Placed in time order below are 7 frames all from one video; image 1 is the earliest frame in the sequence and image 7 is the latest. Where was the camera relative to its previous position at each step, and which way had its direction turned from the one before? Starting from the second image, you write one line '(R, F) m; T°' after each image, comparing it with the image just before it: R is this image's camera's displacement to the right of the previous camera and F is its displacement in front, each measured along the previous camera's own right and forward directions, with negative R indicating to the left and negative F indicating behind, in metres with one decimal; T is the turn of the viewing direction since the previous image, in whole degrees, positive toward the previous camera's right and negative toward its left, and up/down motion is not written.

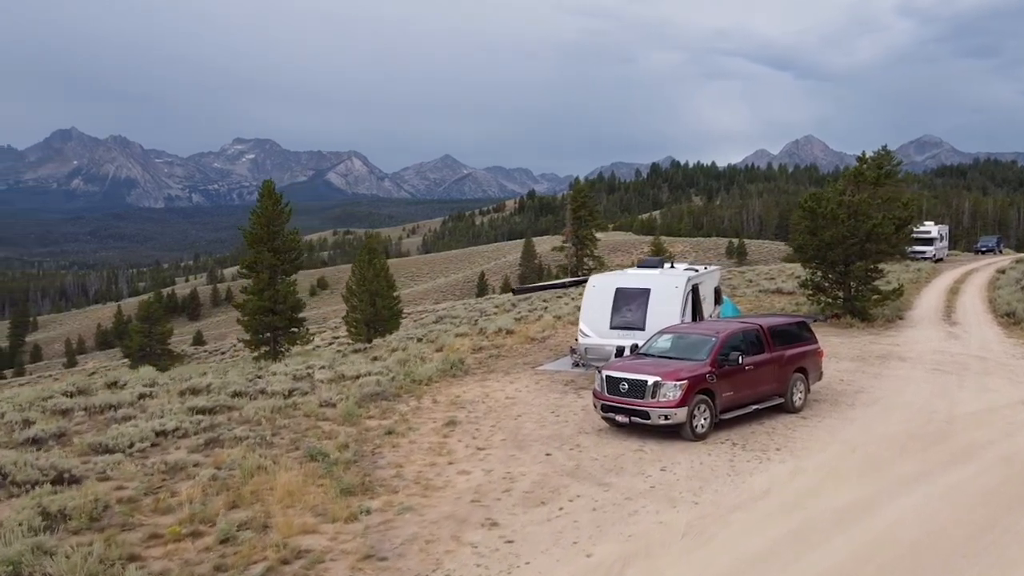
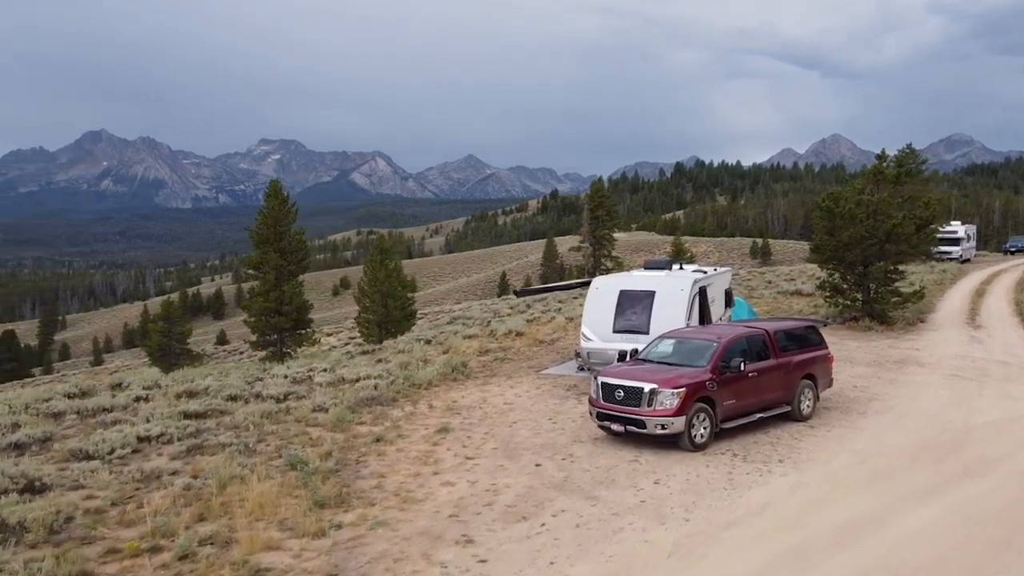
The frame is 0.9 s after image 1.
(+0.4, +0.3) m; -2°
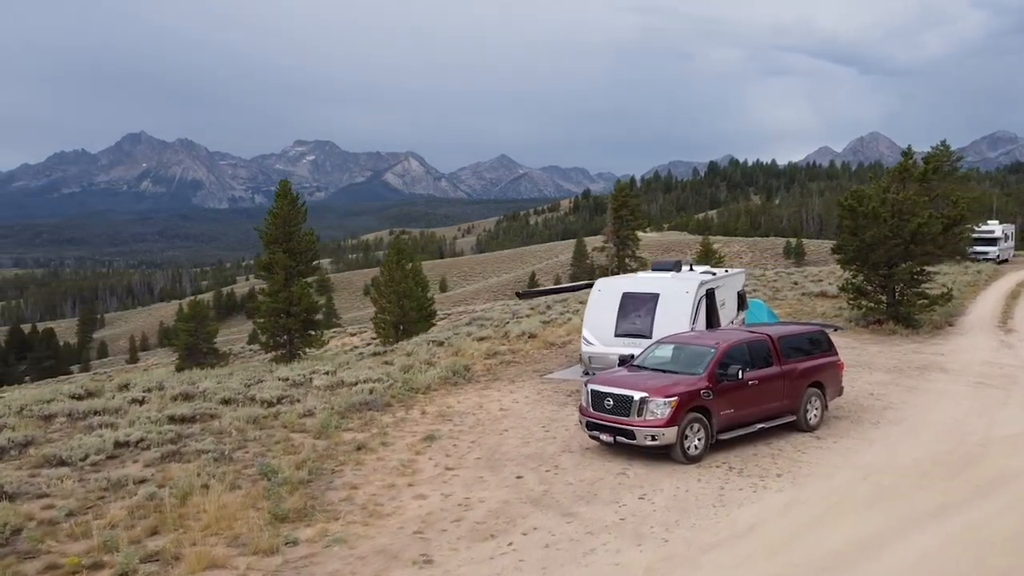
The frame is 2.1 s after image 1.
(+0.5, +0.4) m; -2°
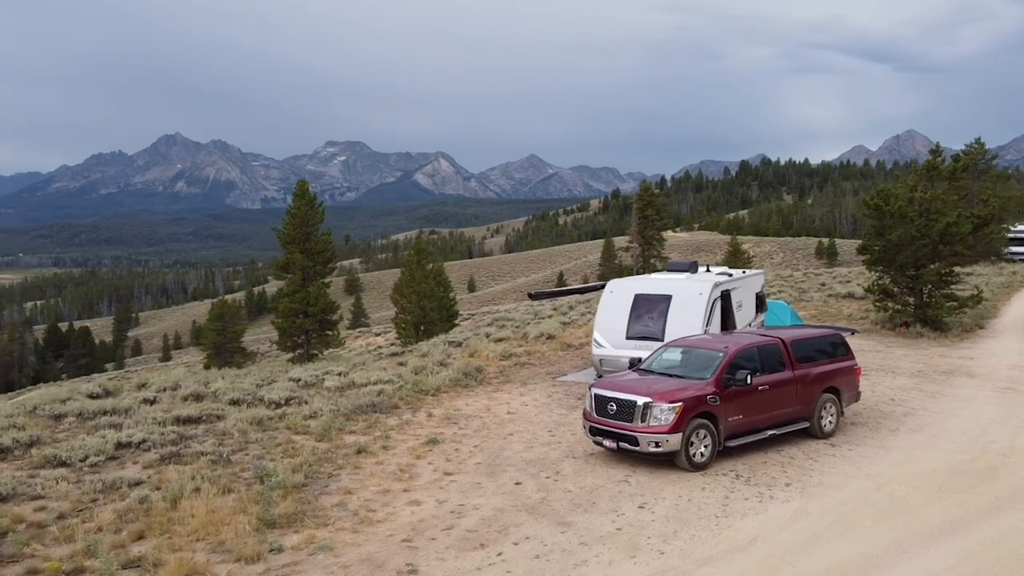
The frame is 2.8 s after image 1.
(+0.3, +0.2) m; -2°
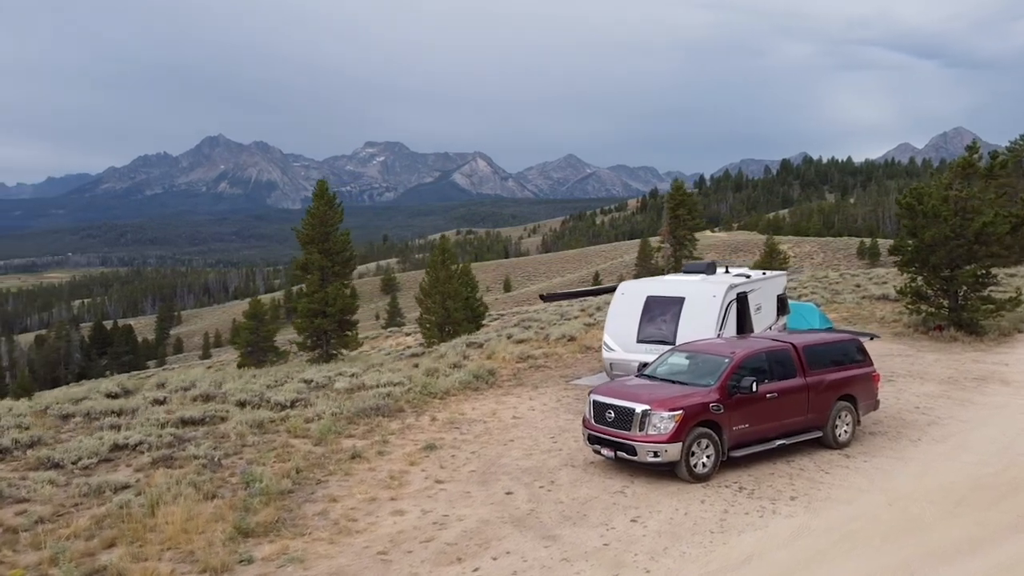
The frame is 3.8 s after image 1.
(+0.4, +0.3) m; -3°
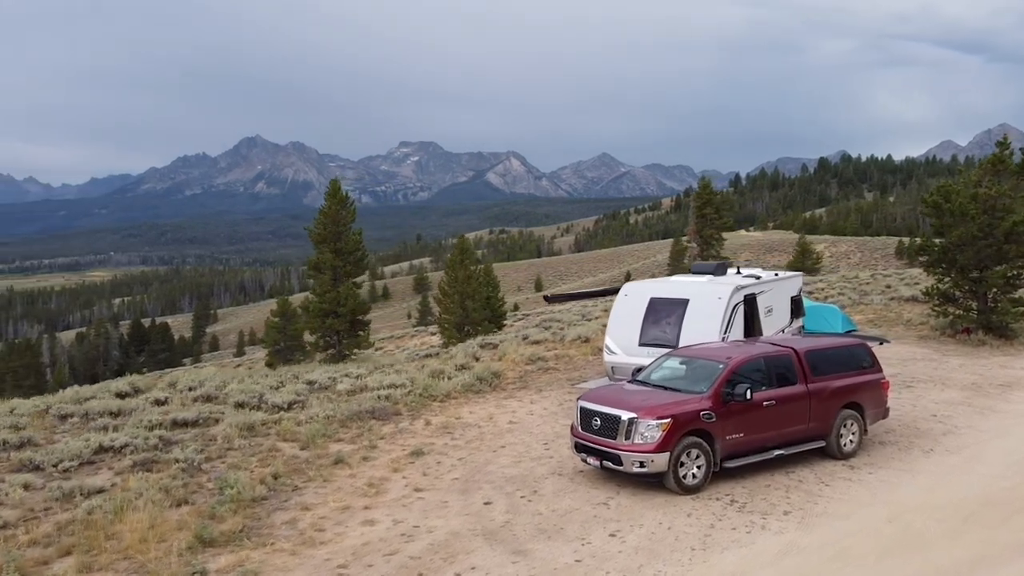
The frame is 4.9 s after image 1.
(+0.5, +0.3) m; -2°
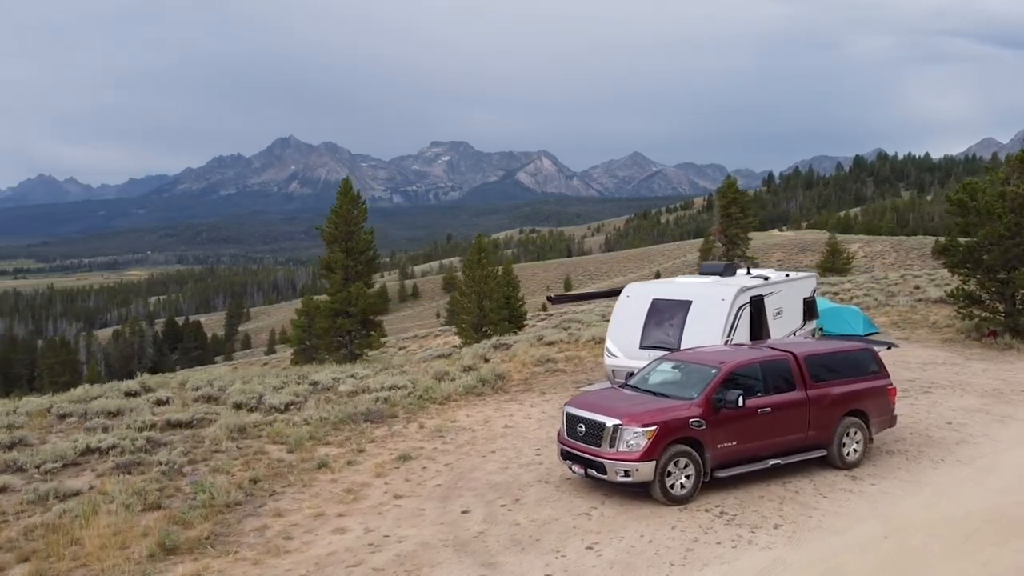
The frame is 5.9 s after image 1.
(+0.5, +0.3) m; -2°
